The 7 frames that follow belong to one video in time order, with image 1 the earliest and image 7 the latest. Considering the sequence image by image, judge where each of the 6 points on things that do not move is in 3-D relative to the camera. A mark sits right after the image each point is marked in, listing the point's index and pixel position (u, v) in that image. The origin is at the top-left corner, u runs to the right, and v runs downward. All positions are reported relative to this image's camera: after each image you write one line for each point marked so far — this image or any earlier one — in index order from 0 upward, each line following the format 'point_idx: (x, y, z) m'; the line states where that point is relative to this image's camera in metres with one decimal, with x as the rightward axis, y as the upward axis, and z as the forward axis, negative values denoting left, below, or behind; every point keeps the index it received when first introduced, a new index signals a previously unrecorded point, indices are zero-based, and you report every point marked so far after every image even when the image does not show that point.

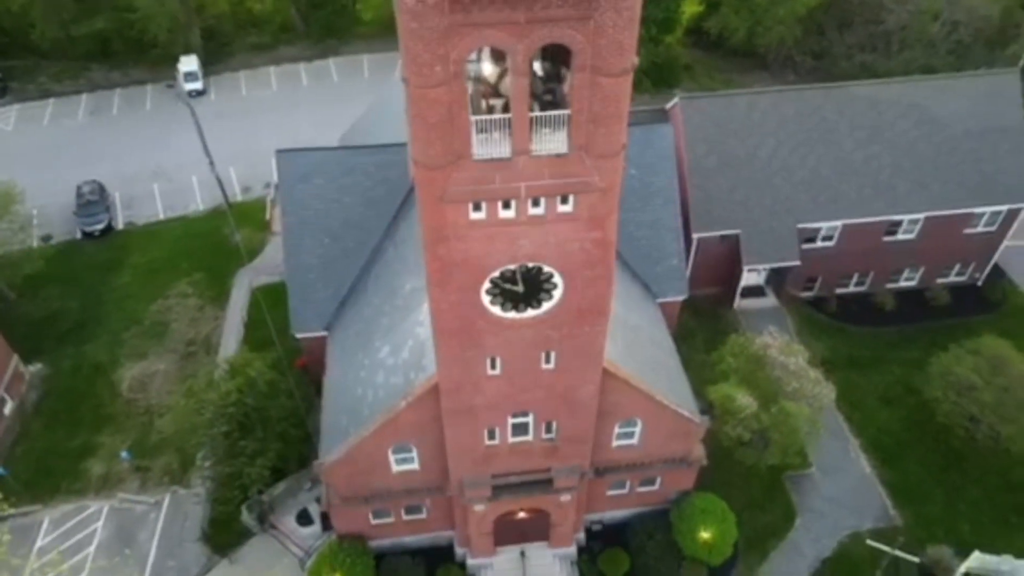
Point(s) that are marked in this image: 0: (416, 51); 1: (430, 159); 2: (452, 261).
0: (-1.6, +4.1, +12.8) m
1: (-1.6, +2.5, +14.3) m
2: (-1.3, +0.6, +16.1) m
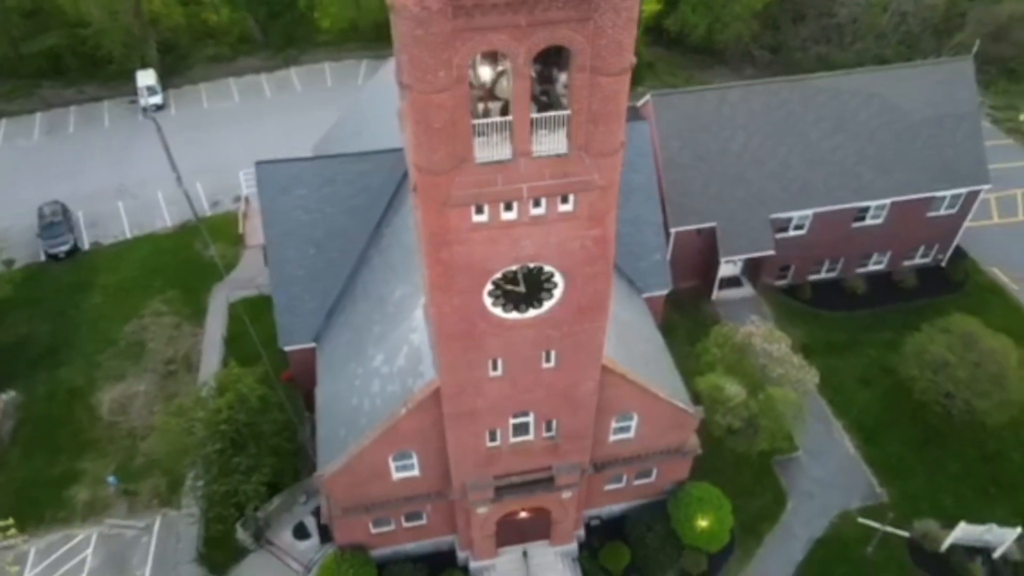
0: (-1.6, +4.0, +12.9) m
1: (-1.5, +2.4, +14.3) m
2: (-1.2, +0.5, +16.2) m
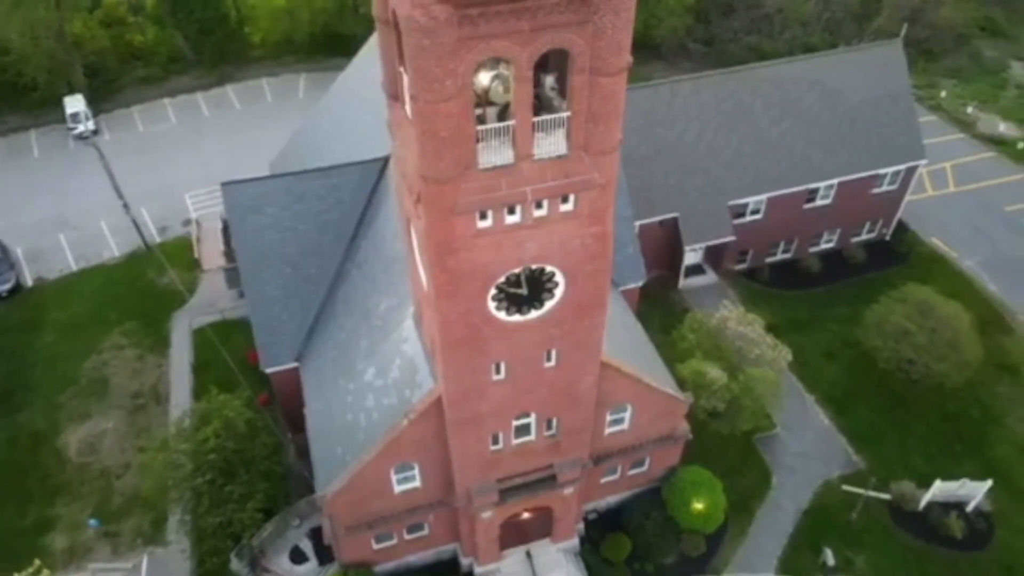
0: (-1.5, +3.9, +12.9) m
1: (-1.4, +2.3, +14.4) m
2: (-1.1, +0.4, +16.2) m
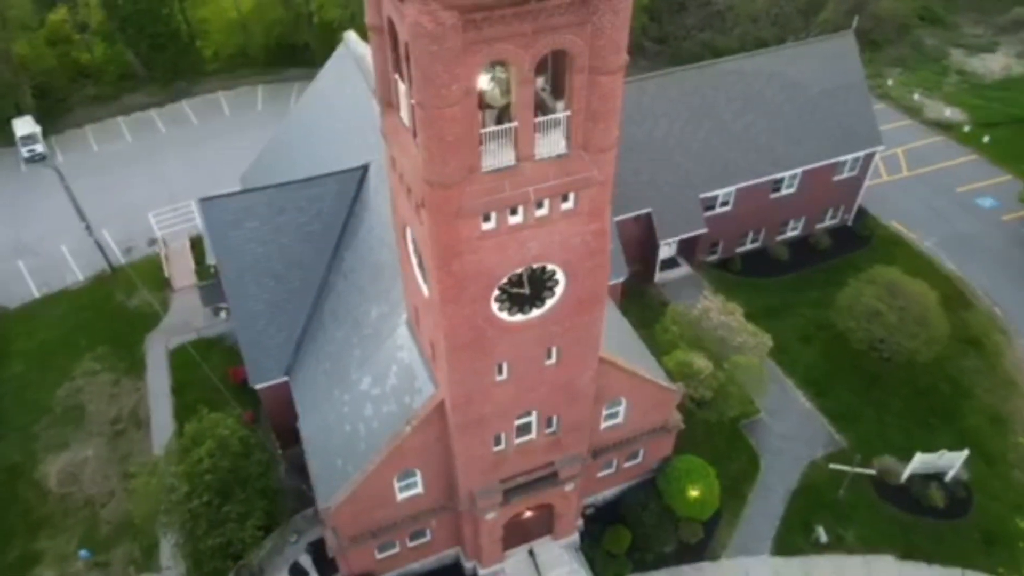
0: (-1.4, +3.8, +13.1) m
1: (-1.3, +2.2, +14.5) m
2: (-1.0, +0.3, +16.3) m
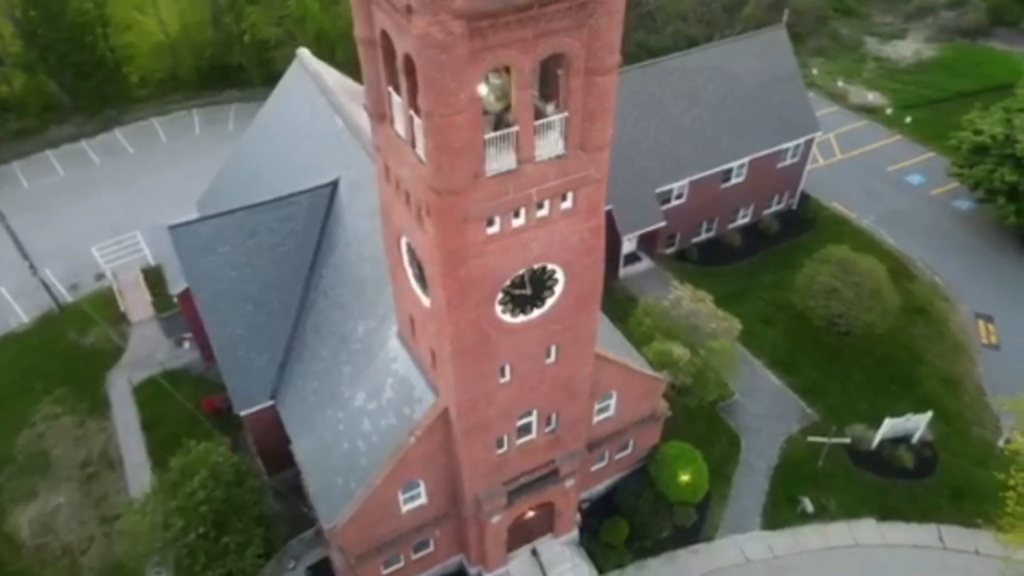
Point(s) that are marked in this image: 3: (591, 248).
0: (-1.3, +3.7, +13.3) m
1: (-1.2, +2.1, +14.7) m
2: (-0.9, +0.2, +16.5) m
3: (+1.9, +1.0, +17.8) m
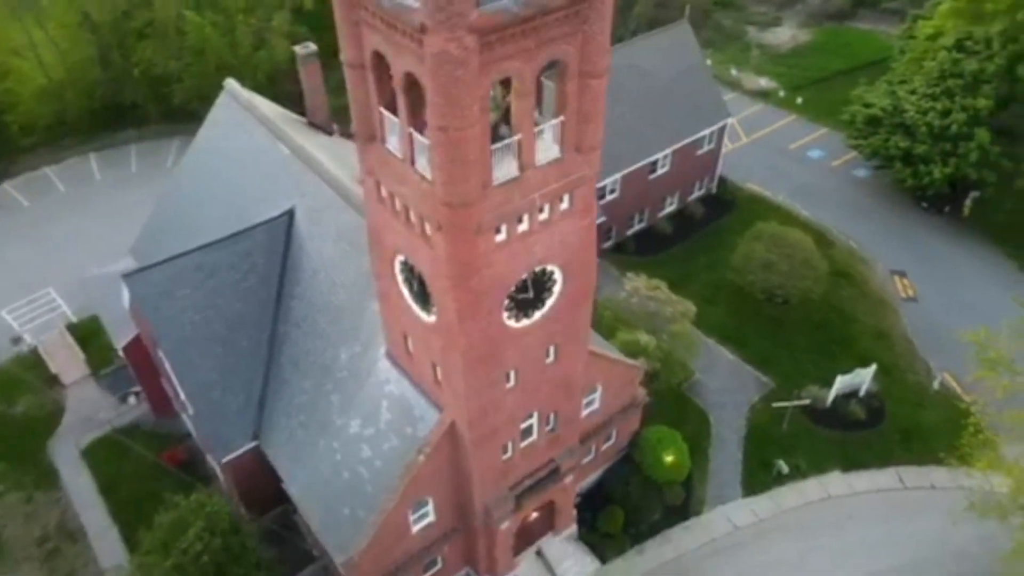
0: (-1.0, +3.5, +13.5) m
1: (-0.9, +1.9, +14.9) m
2: (-0.7, 0.0, +16.8) m
3: (+1.8, +1.1, +18.3) m
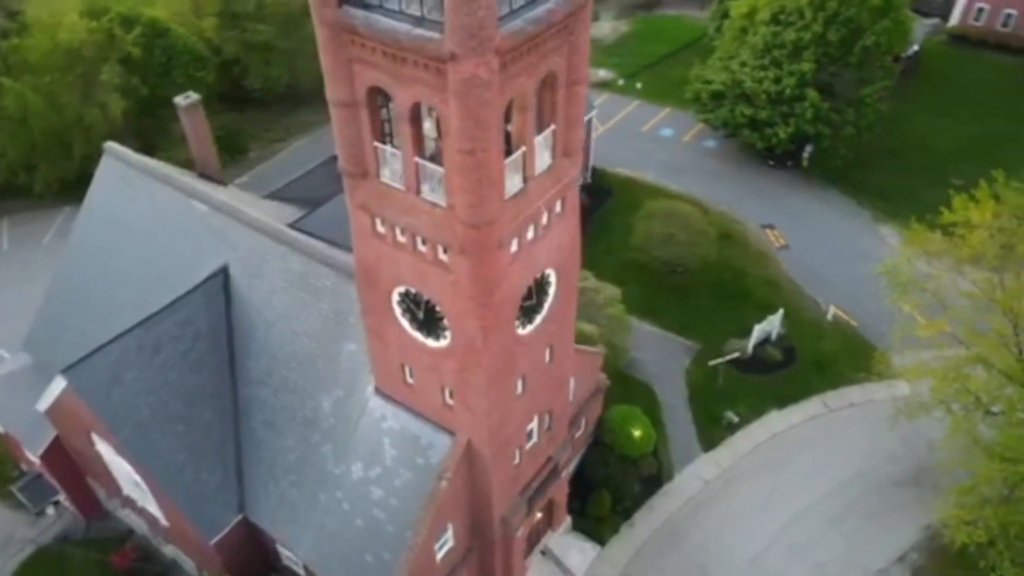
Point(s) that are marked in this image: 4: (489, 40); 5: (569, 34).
0: (-0.6, +3.2, +13.9) m
1: (-0.5, +1.5, +15.3) m
2: (-0.2, -0.3, +17.1) m
3: (+1.6, +1.1, +19.2) m
4: (-0.4, +4.4, +13.0) m
5: (+1.1, +5.3, +15.3) m
